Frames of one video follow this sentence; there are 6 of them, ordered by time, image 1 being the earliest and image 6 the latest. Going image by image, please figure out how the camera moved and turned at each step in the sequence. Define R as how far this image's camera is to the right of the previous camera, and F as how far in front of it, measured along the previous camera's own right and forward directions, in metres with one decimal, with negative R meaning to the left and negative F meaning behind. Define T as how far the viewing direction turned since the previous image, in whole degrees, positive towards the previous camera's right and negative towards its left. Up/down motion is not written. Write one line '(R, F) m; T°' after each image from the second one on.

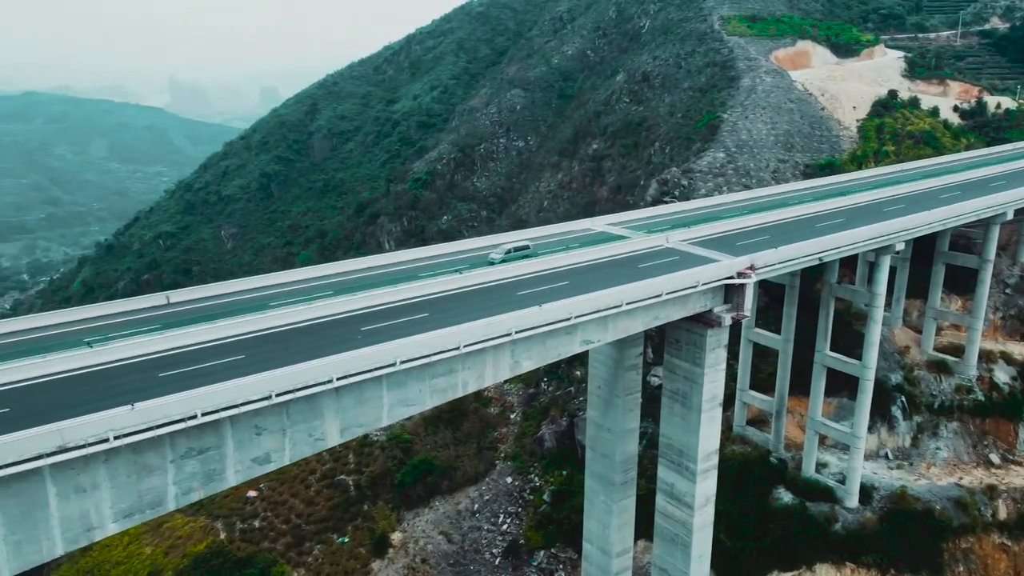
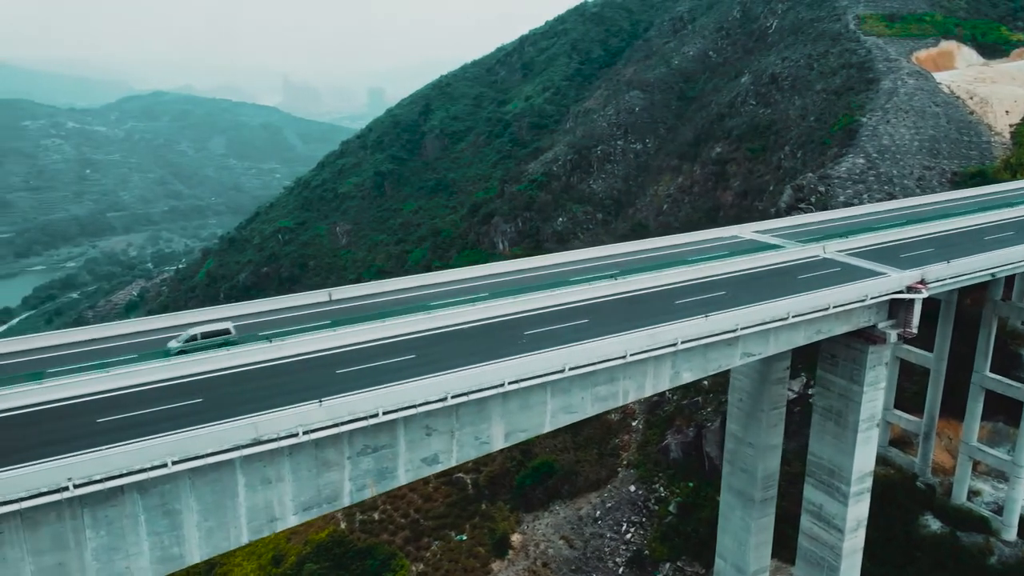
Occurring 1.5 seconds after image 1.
(-1.5, +0.2) m; -7°
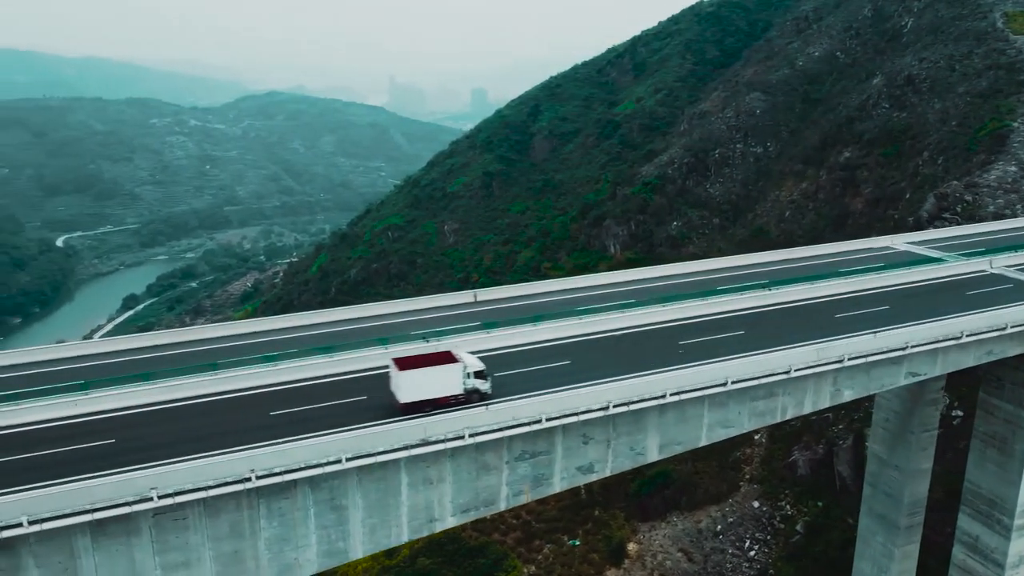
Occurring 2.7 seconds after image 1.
(-1.3, +0.2) m; -7°
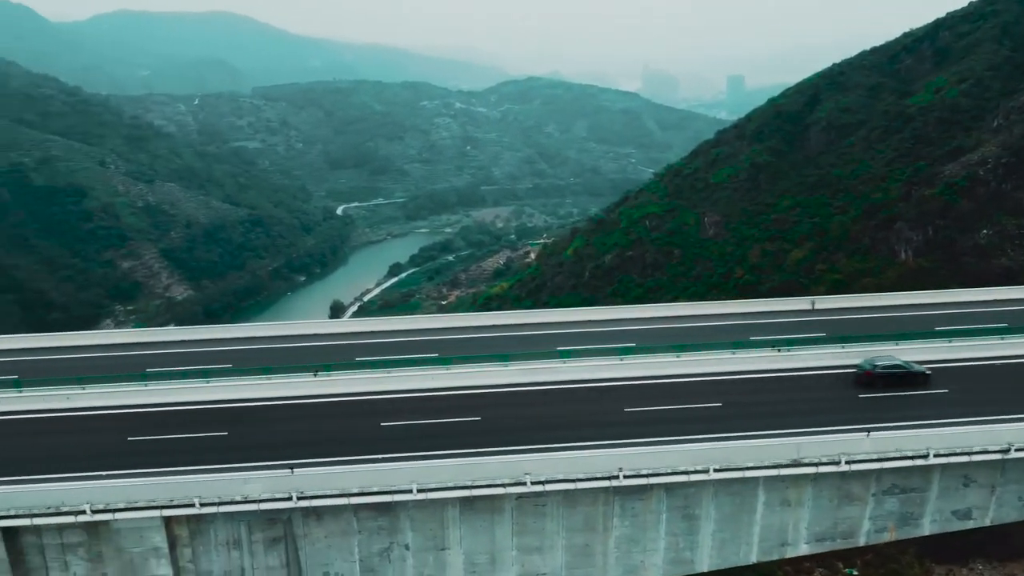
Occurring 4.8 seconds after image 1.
(-2.2, +0.3) m; -16°
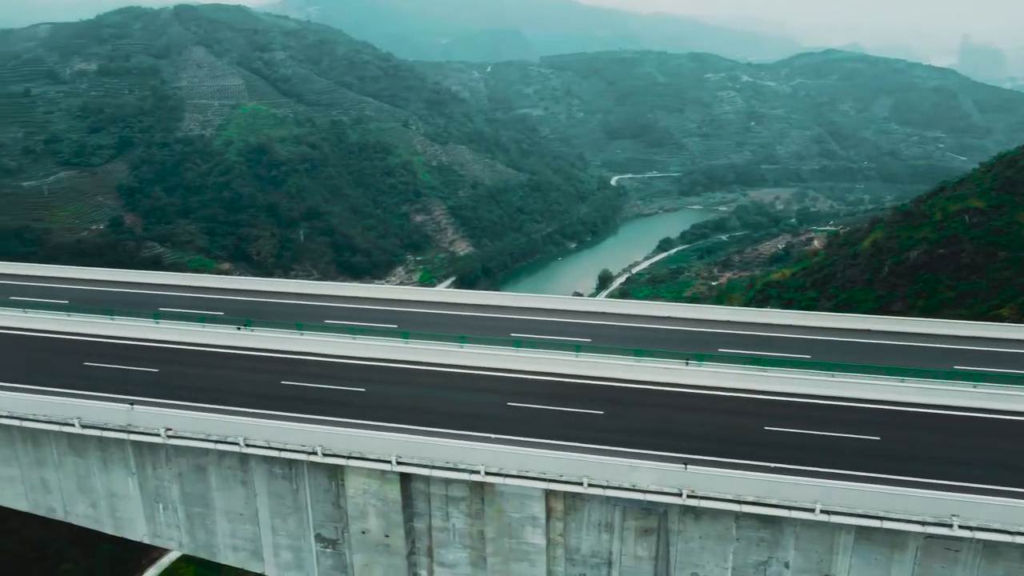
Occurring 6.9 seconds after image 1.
(-2.2, +0.4) m; -18°
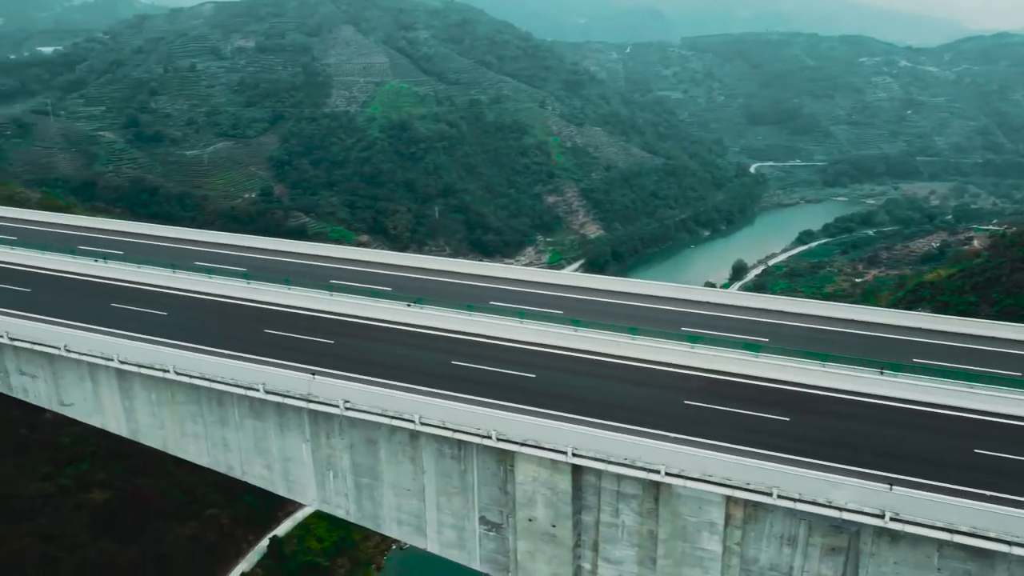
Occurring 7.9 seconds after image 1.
(-0.9, +0.3) m; -9°
